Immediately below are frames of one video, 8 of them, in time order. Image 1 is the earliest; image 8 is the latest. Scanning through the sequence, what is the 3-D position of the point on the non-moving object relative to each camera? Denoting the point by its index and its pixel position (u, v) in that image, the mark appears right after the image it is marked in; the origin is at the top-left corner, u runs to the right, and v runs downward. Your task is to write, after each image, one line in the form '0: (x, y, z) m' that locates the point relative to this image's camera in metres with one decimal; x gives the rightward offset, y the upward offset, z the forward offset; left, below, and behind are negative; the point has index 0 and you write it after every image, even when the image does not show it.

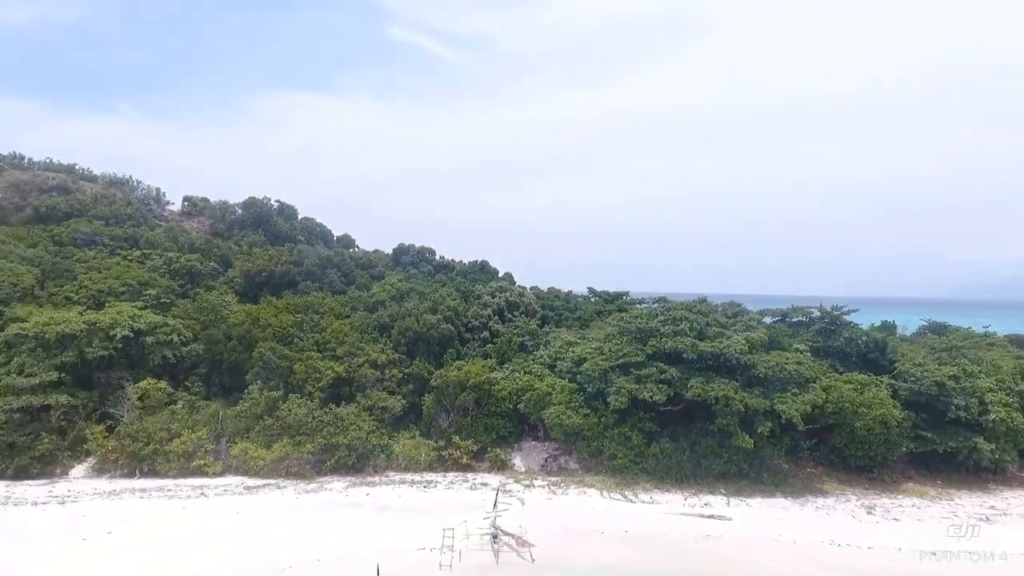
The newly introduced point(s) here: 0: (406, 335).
0: (-3.1, -1.4, +15.5) m
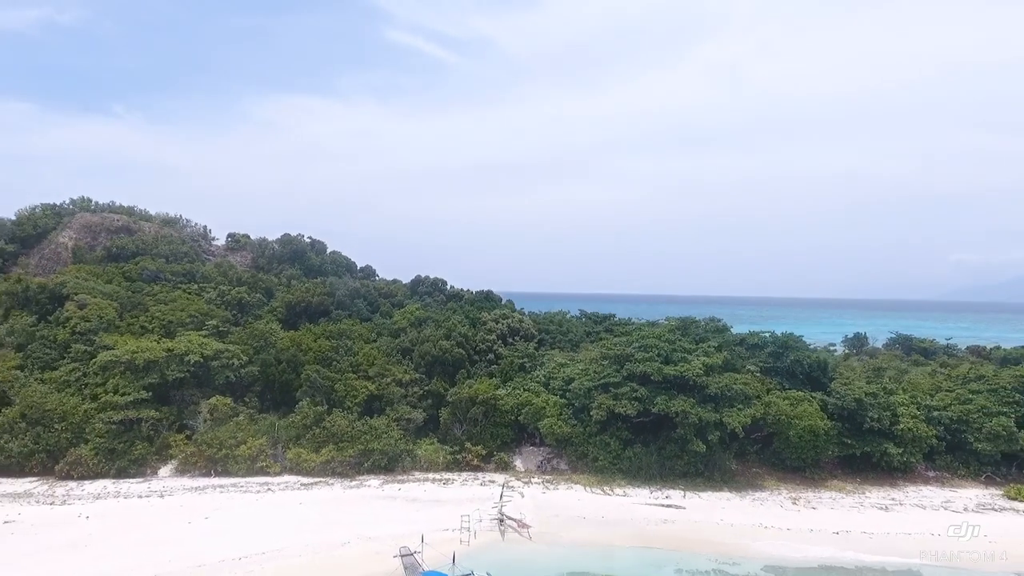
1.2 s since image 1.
0: (-3.1, -2.5, +18.6) m
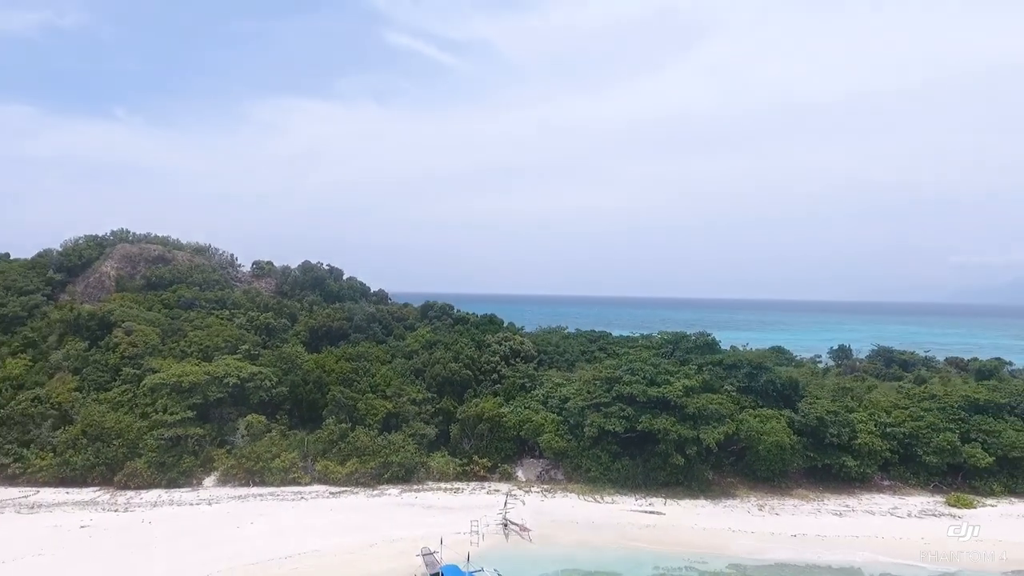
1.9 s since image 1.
0: (-3.0, -3.6, +20.7) m
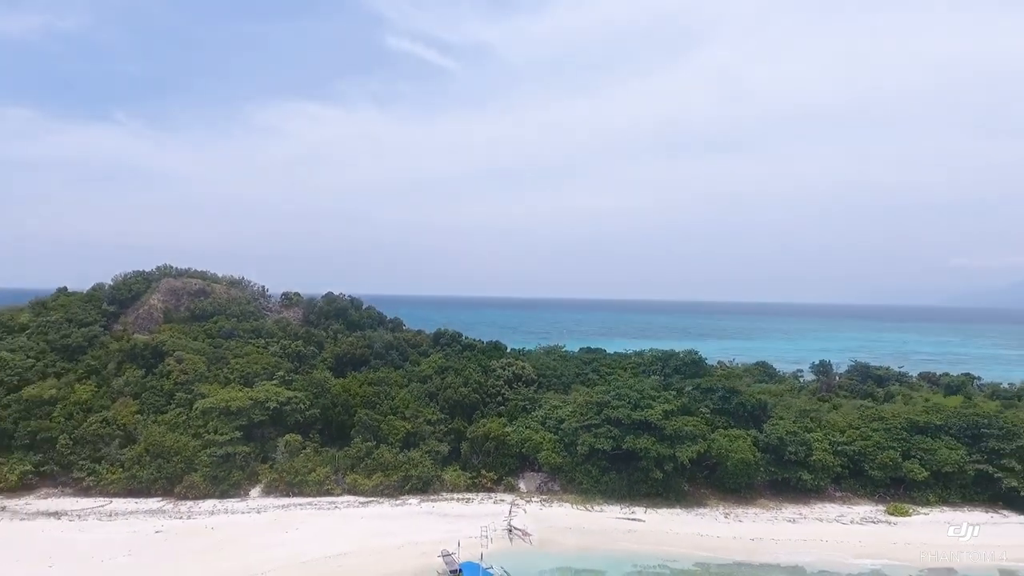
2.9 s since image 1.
0: (-2.9, -5.1, +23.6) m
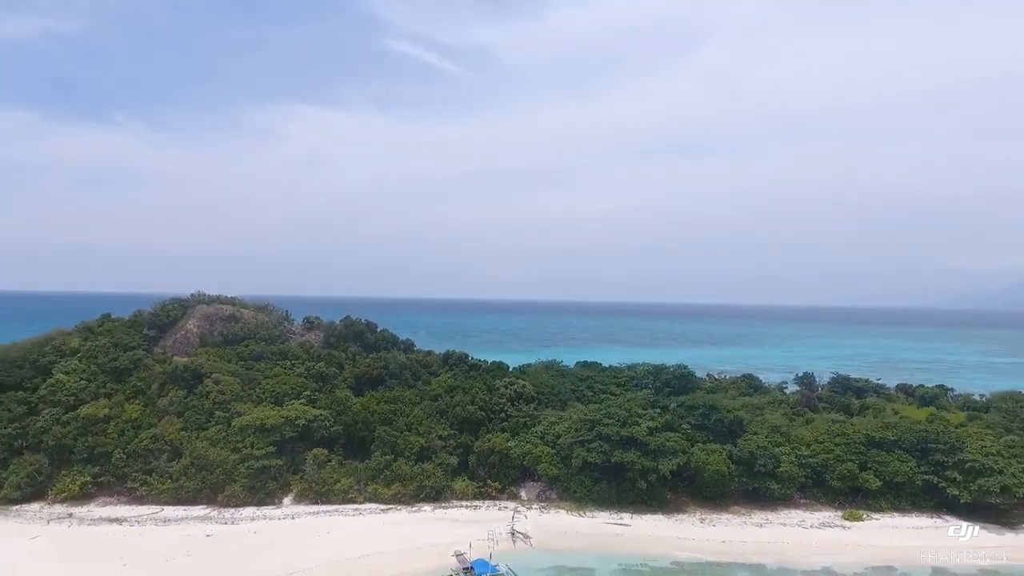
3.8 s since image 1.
0: (-2.8, -6.5, +26.3) m
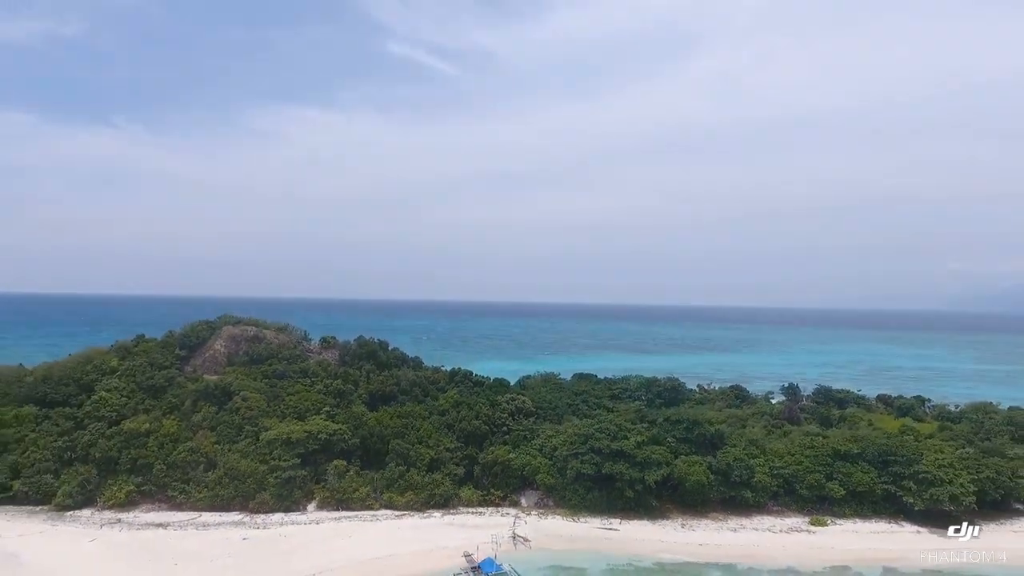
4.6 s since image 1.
0: (-2.7, -7.9, +28.9) m
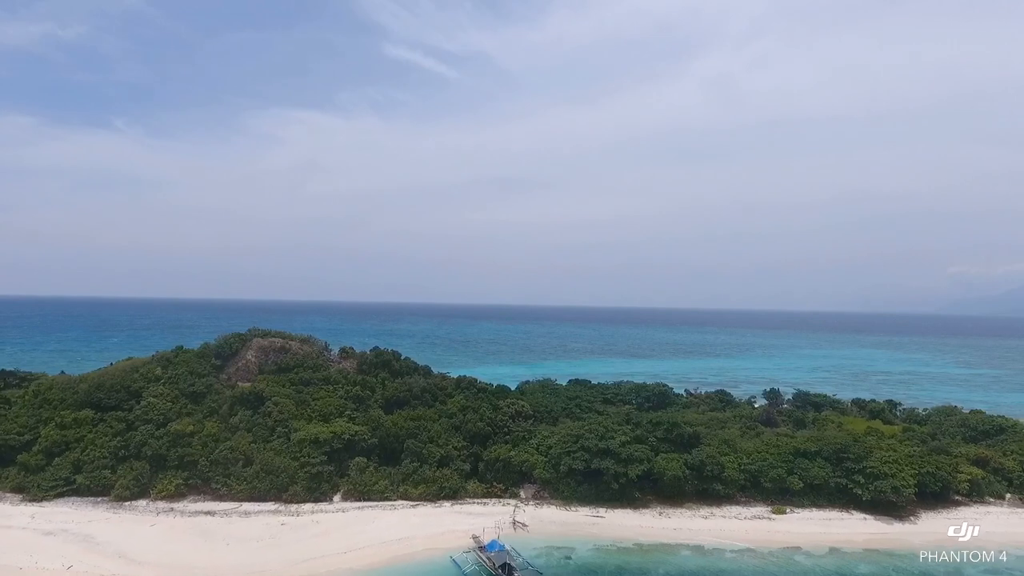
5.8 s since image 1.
0: (-2.7, -9.0, +32.6) m
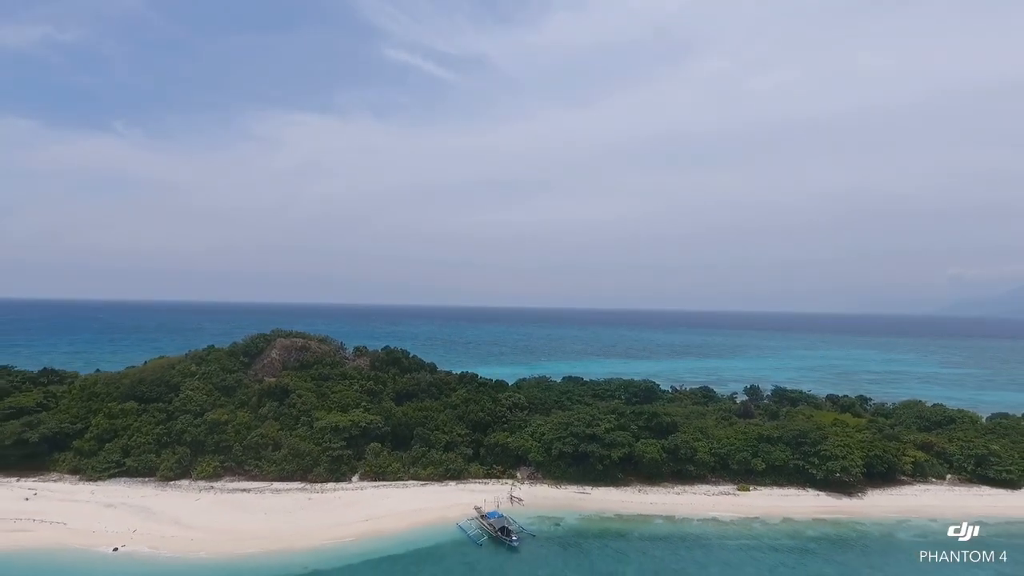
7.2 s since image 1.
0: (-2.9, -9.3, +36.6) m
